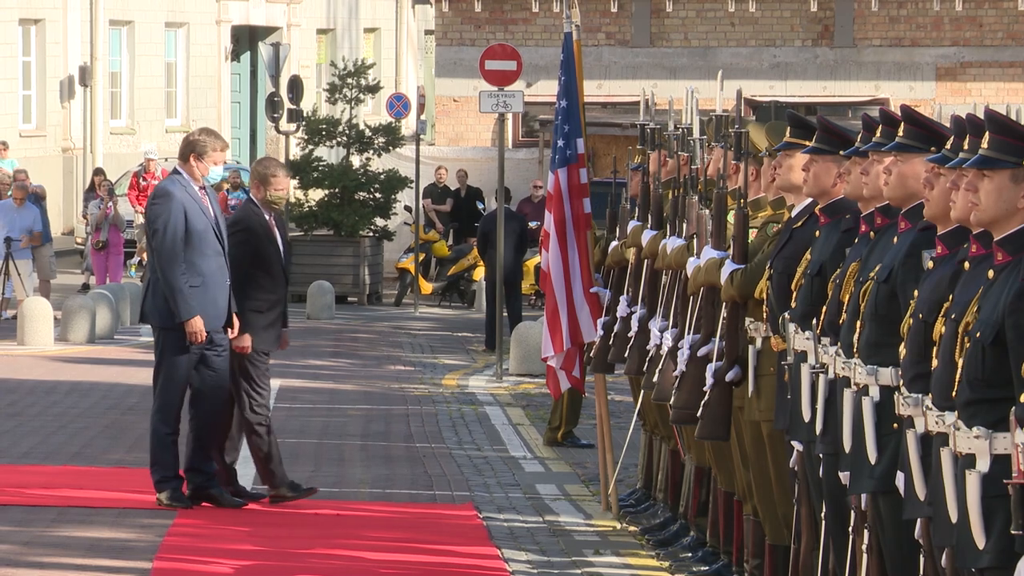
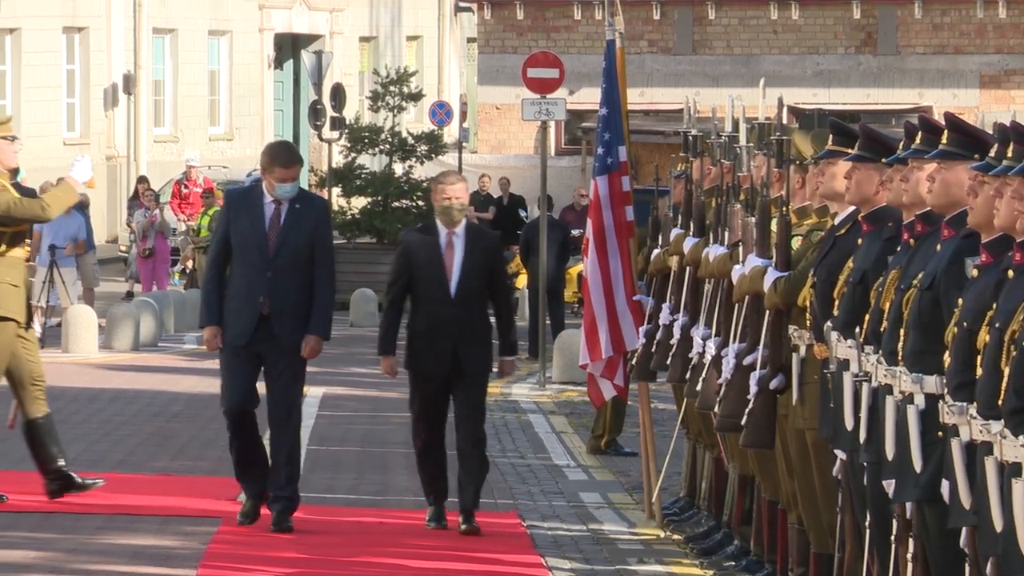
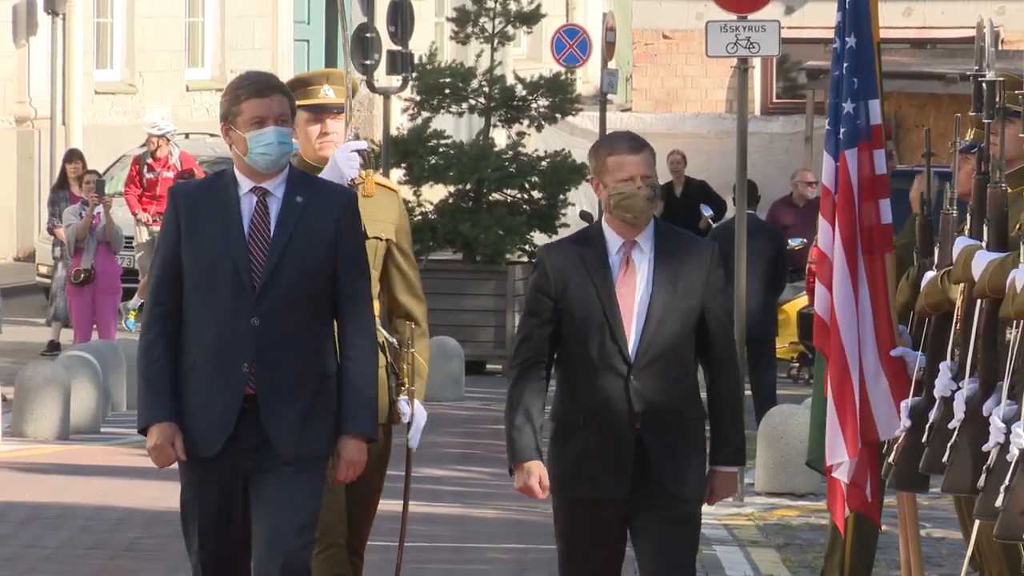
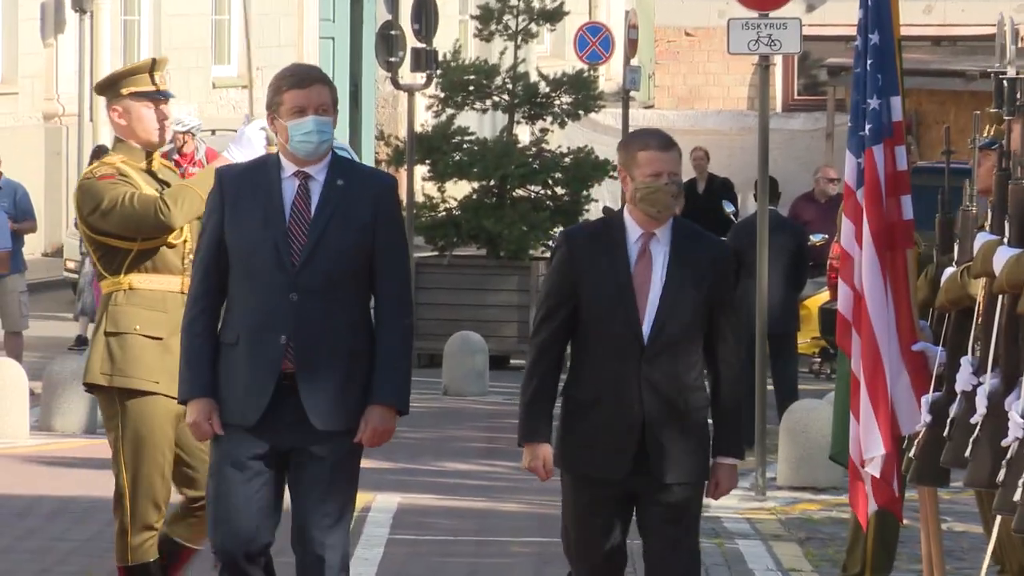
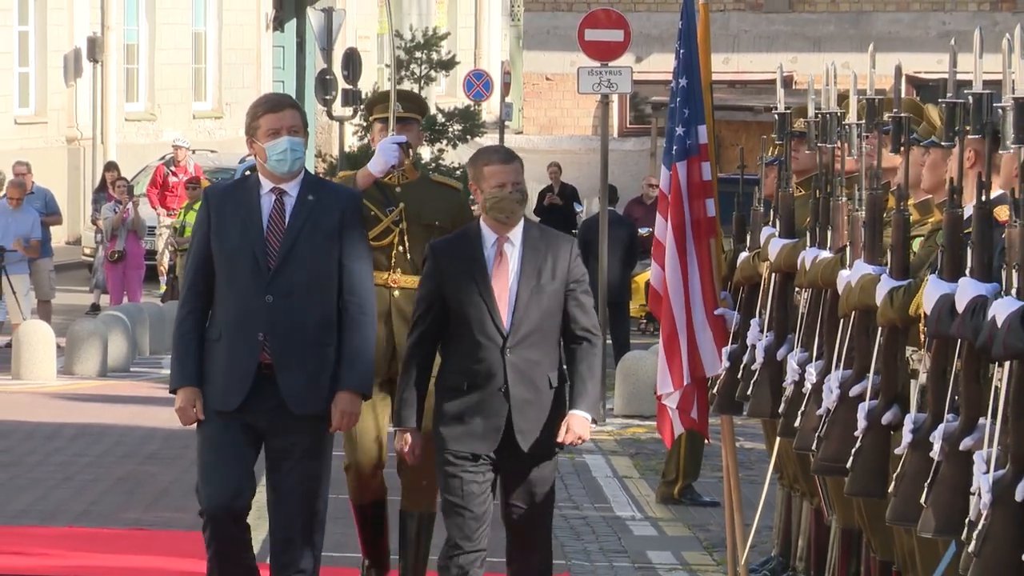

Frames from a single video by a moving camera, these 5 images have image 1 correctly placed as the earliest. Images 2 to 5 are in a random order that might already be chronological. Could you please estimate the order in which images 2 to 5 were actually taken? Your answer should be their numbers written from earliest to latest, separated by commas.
2, 4, 3, 5
